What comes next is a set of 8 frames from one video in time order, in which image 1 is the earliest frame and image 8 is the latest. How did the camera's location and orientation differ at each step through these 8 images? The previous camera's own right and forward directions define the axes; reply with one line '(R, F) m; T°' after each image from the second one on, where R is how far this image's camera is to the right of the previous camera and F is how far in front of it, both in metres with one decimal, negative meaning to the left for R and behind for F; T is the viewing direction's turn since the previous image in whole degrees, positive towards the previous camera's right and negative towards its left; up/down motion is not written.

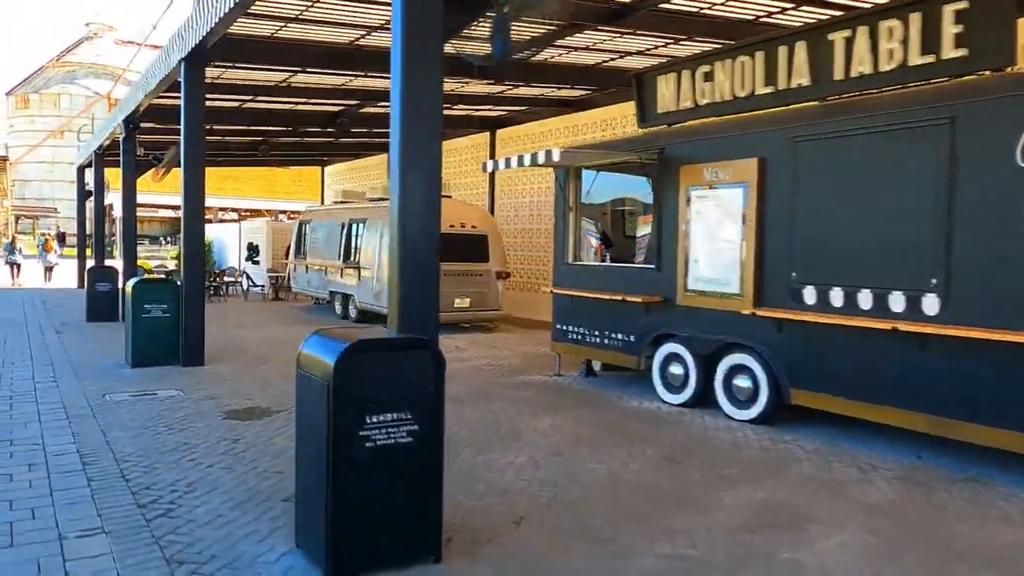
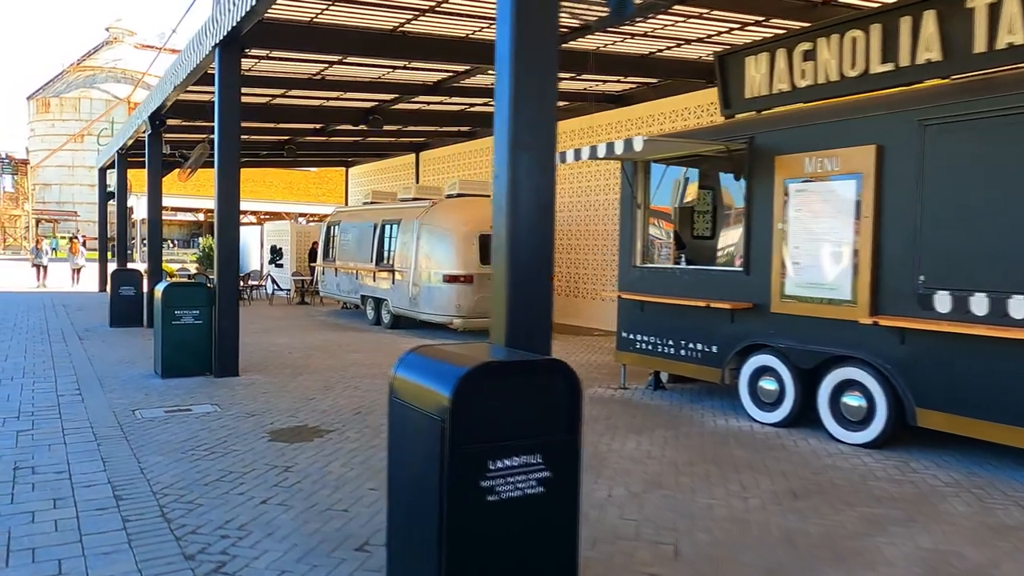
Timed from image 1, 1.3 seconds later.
(-0.6, +0.9) m; -1°
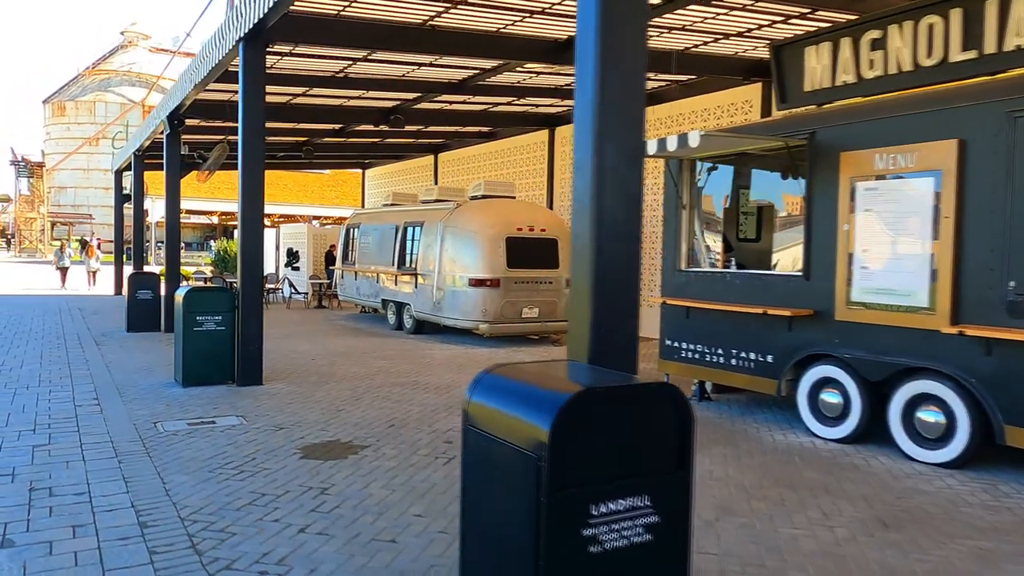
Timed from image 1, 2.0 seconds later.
(-0.3, +0.5) m; -1°
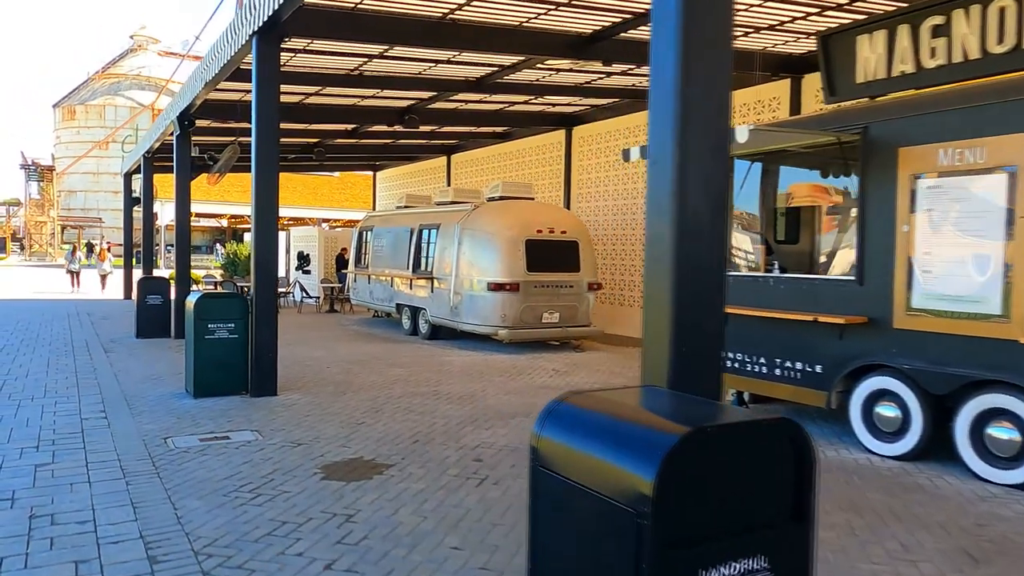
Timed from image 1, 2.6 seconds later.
(-0.2, +0.4) m; -1°
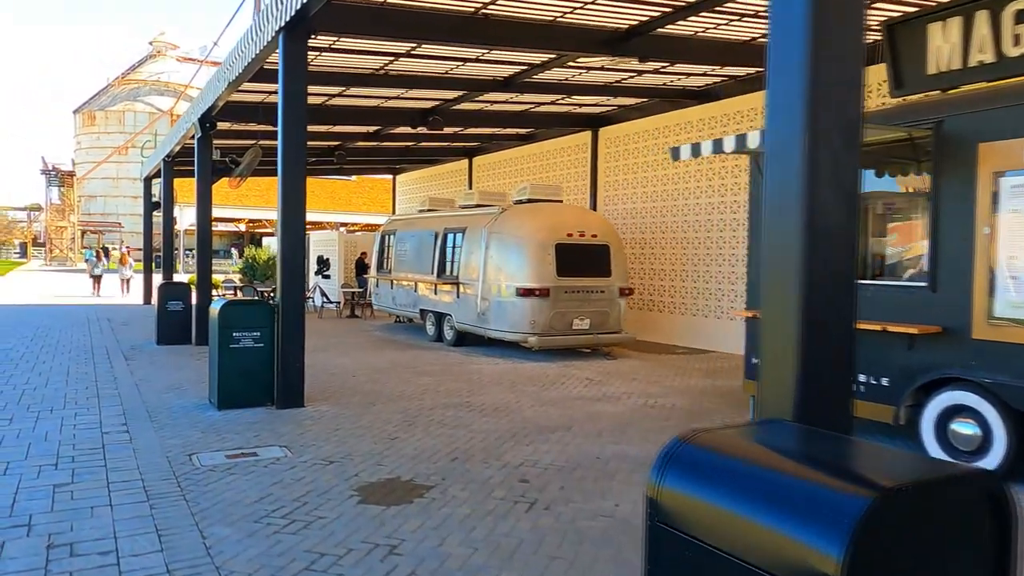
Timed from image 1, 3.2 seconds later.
(-0.2, +0.4) m; -1°
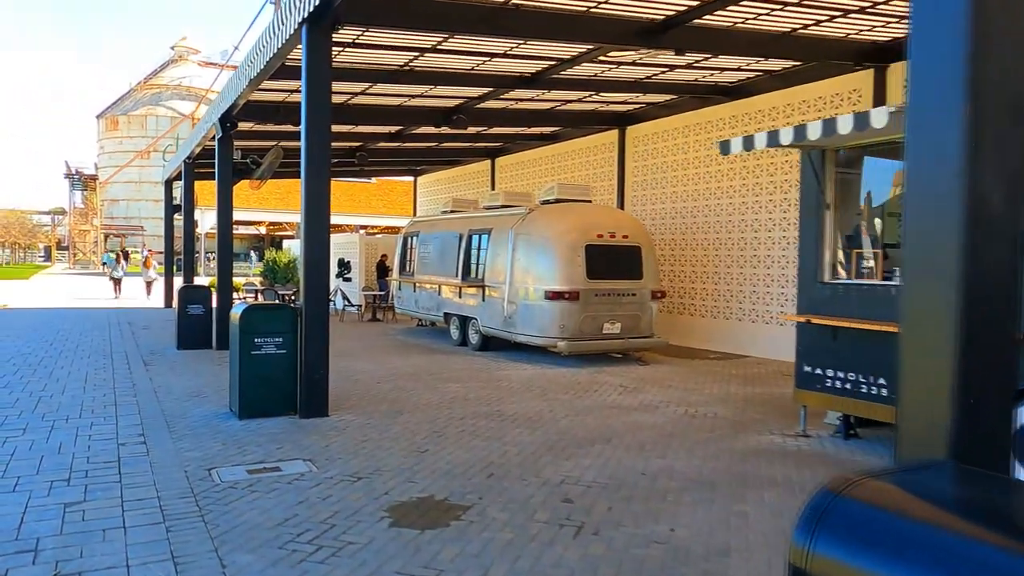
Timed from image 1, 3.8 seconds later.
(-0.2, +0.4) m; -1°
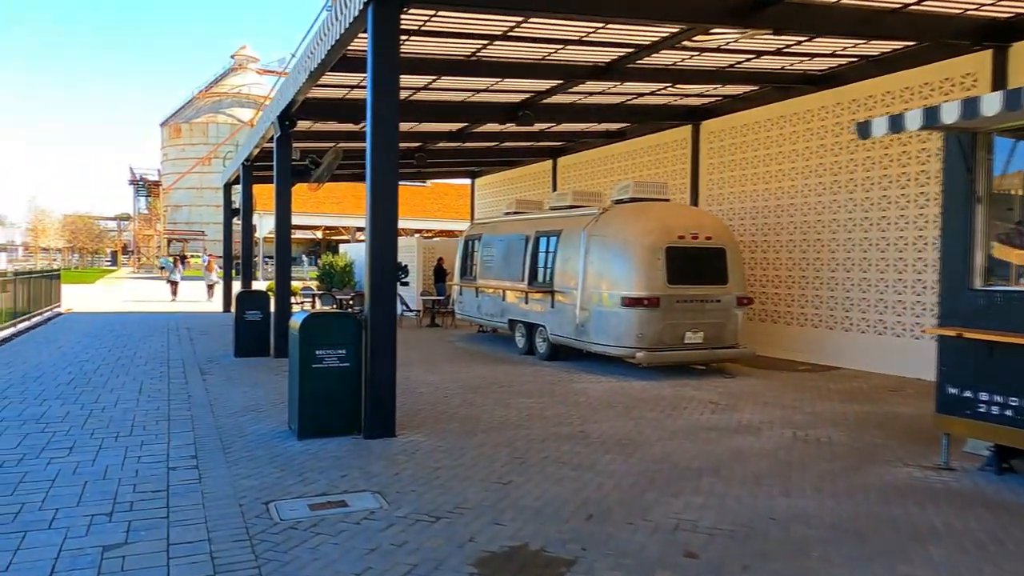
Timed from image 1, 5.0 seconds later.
(-0.3, +0.9) m; -4°
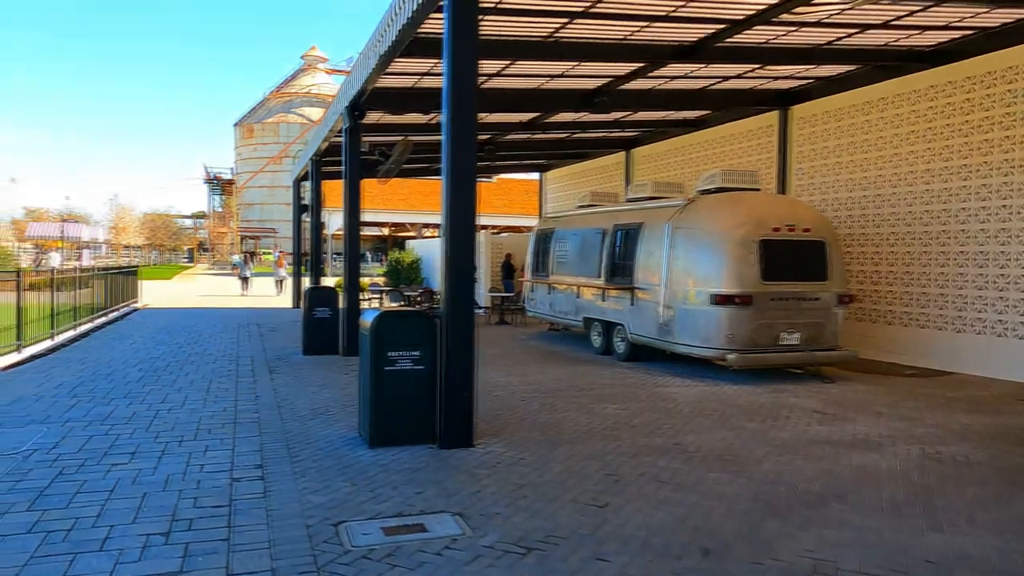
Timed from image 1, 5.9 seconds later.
(-0.2, +0.7) m; -5°
